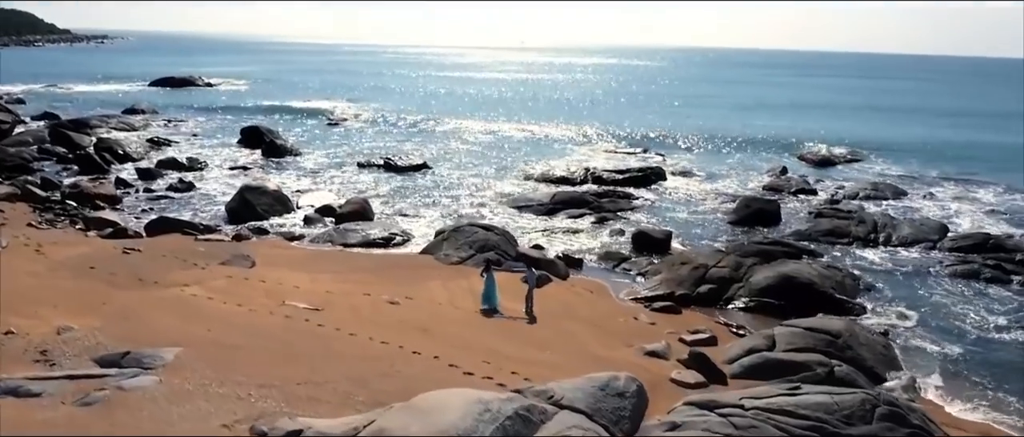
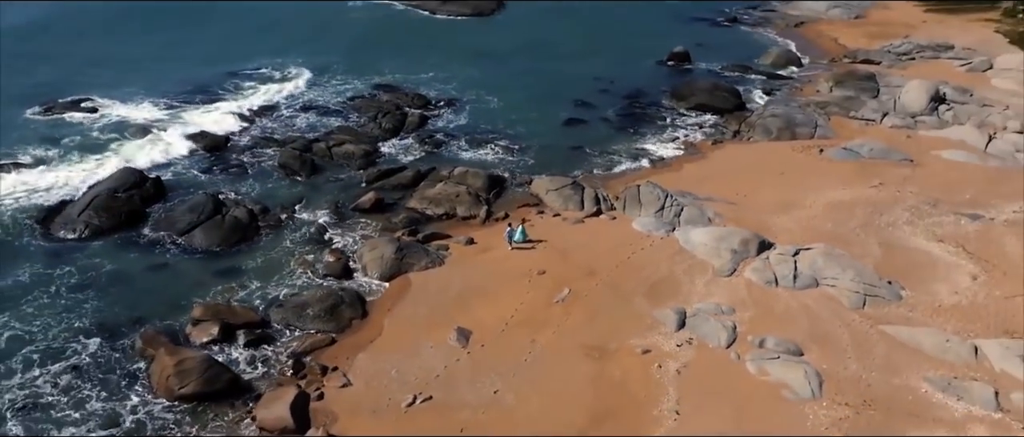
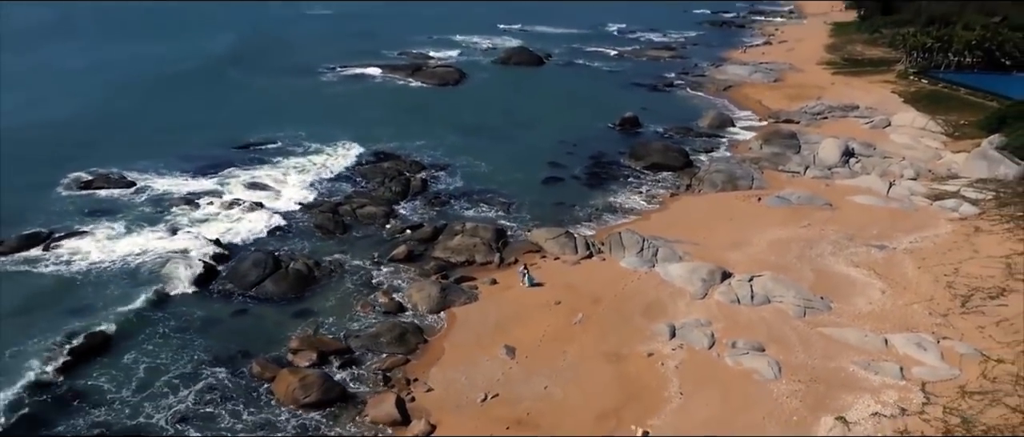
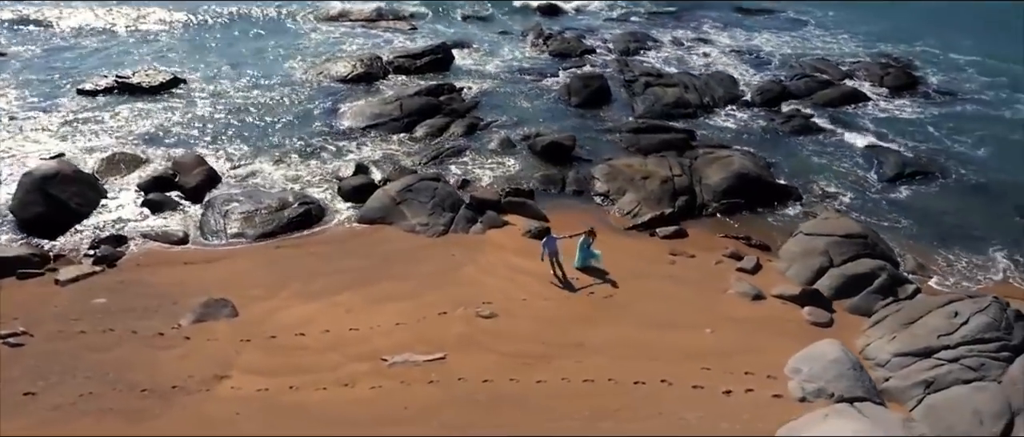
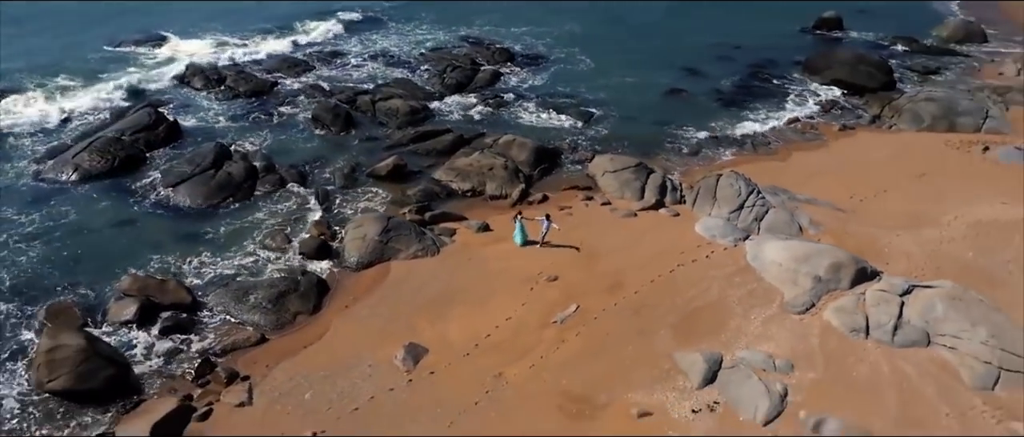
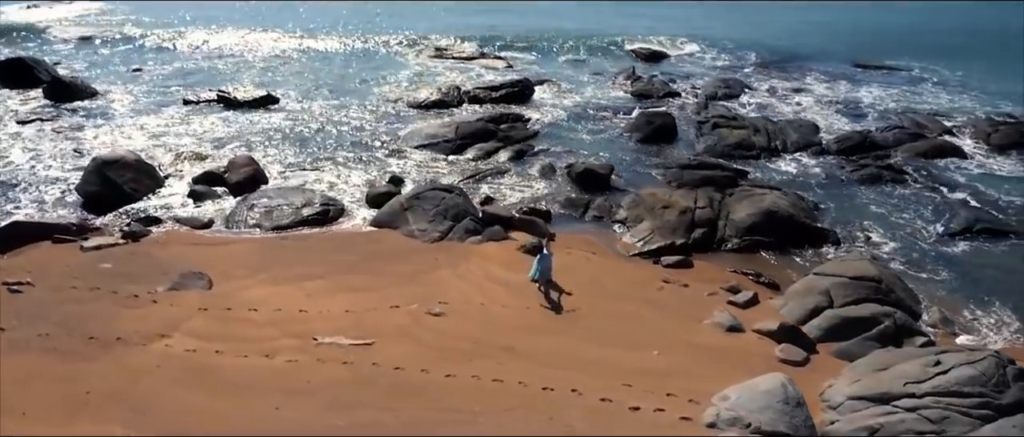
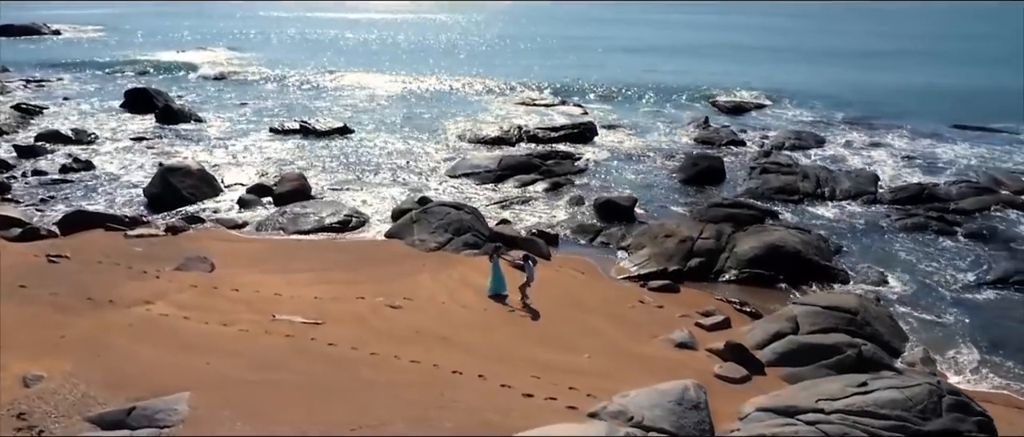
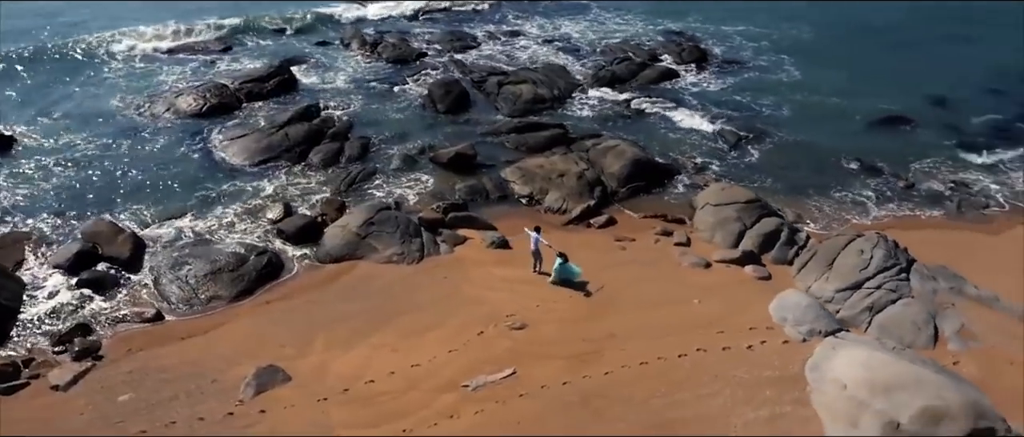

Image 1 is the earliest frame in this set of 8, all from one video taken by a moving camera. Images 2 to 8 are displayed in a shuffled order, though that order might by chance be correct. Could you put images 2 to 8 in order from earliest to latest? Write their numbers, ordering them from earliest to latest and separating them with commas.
7, 6, 4, 8, 5, 2, 3
